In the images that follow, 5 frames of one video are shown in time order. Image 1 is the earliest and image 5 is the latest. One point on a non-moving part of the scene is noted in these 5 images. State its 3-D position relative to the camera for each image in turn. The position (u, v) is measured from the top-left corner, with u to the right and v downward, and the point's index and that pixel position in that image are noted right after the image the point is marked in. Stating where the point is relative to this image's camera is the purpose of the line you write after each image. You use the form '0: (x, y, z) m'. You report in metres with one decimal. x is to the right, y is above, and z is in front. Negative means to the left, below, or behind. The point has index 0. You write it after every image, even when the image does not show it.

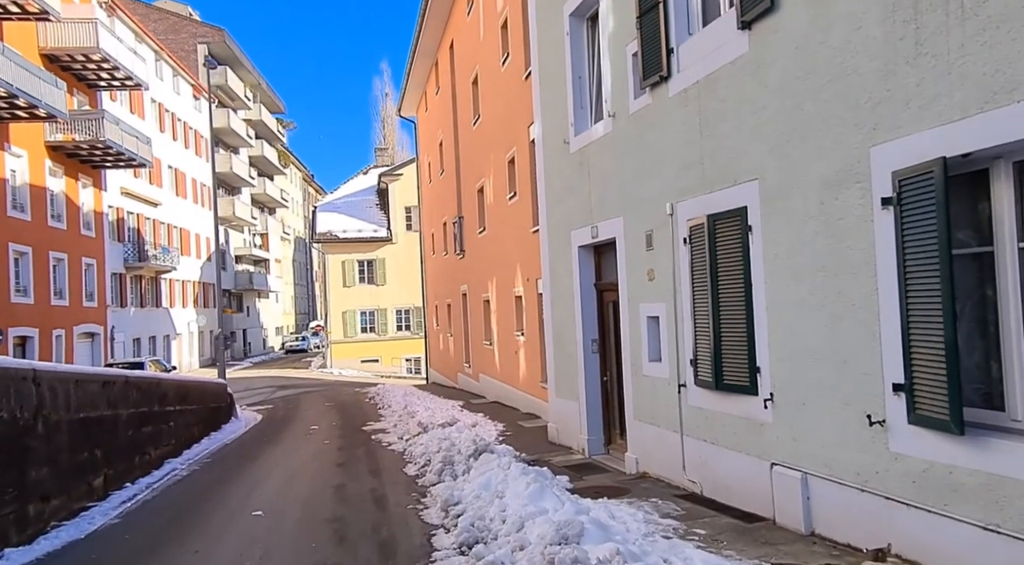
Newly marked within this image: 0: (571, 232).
0: (+0.8, +0.7, +10.4) m
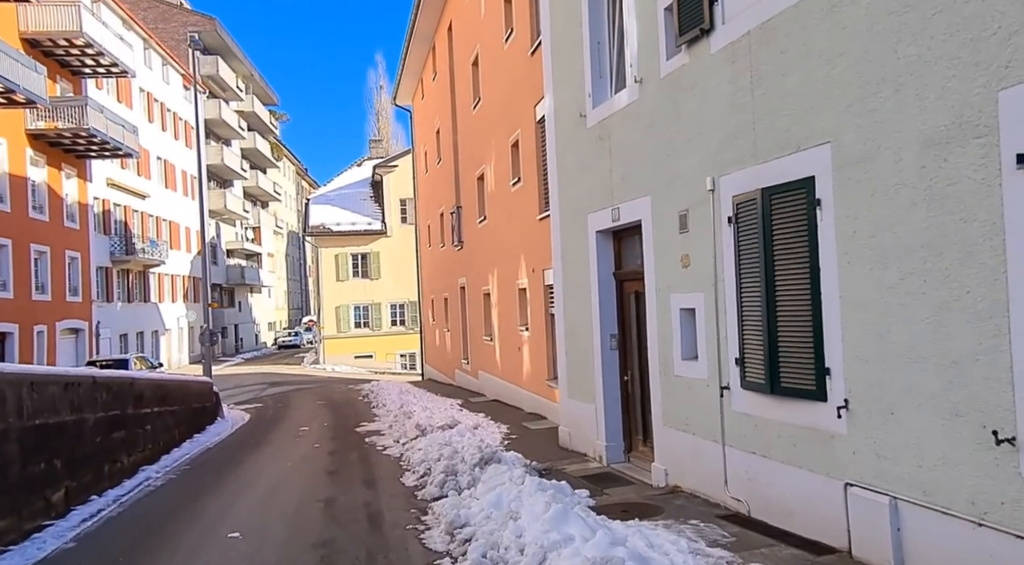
0: (+0.9, +0.8, +9.3) m
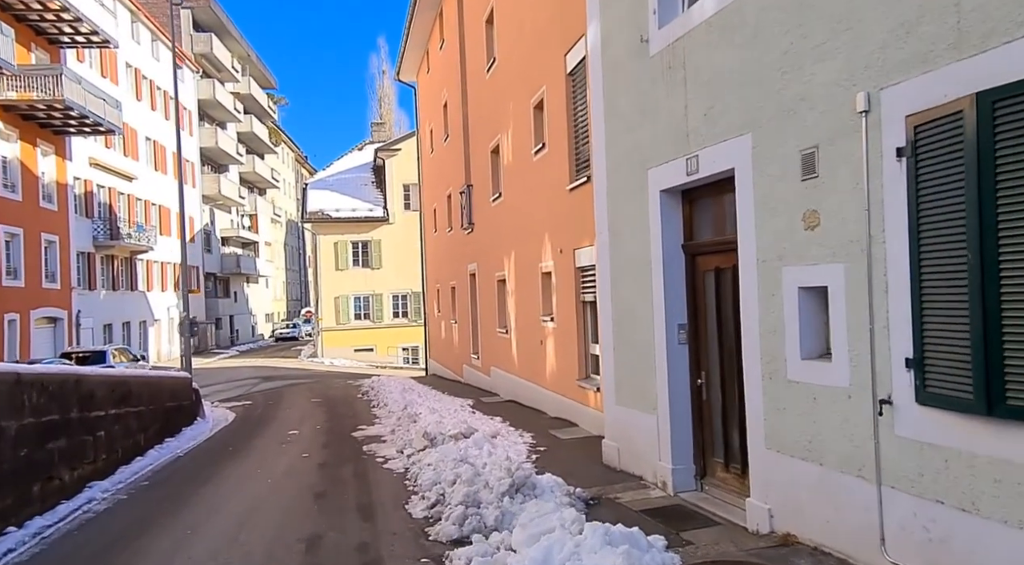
0: (+1.2, +1.0, +7.3) m
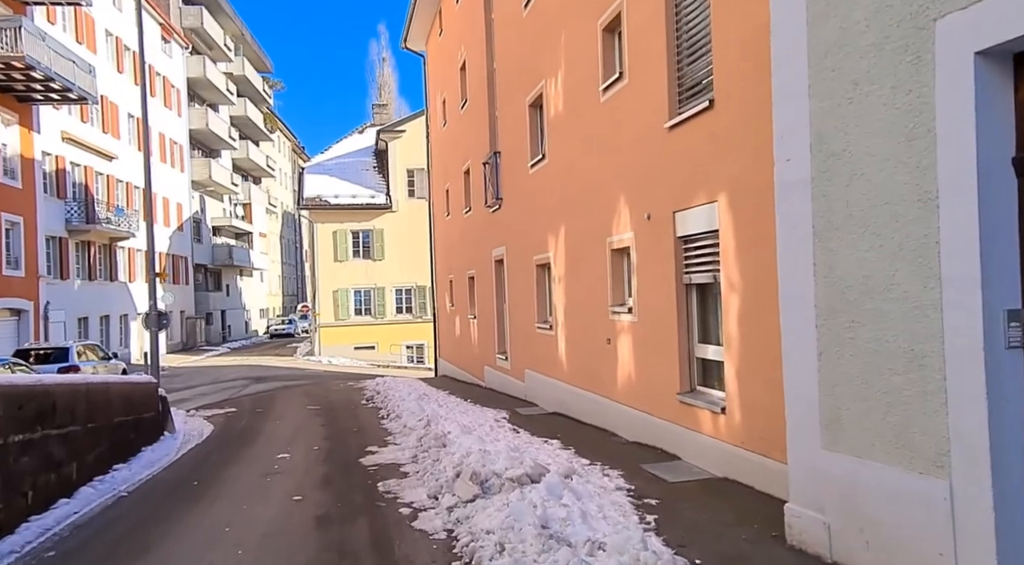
0: (+2.0, +1.3, +3.9) m
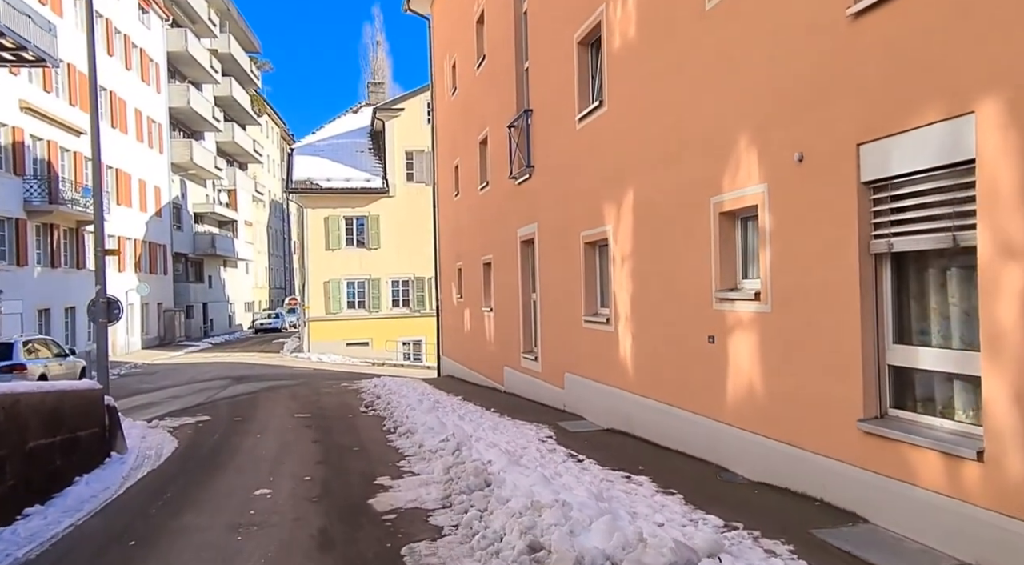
0: (+2.8, +1.4, +1.0) m
